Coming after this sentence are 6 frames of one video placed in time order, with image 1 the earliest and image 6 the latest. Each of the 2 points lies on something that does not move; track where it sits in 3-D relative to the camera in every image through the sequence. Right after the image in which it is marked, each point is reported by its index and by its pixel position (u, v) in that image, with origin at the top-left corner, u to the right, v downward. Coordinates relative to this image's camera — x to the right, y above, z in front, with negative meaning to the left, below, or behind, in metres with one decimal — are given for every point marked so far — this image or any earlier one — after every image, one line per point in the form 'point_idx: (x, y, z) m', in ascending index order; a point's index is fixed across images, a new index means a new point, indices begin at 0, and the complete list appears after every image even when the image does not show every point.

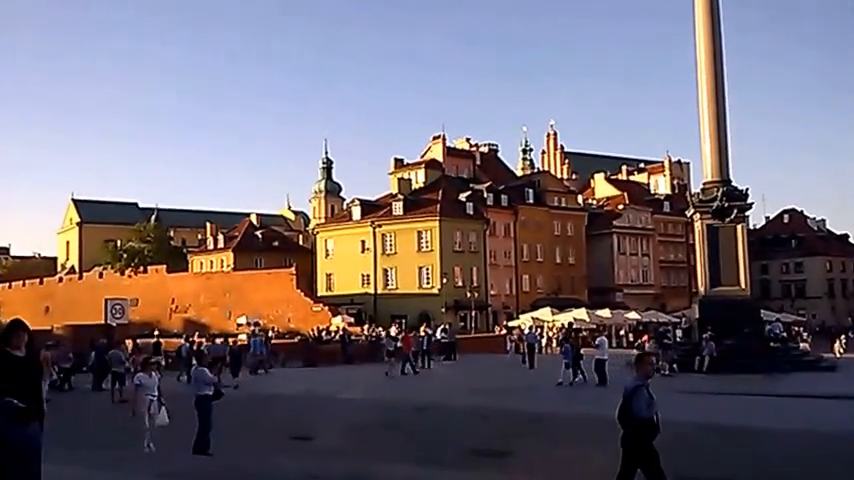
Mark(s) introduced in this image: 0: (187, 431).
0: (-4.1, -3.3, +18.9) m
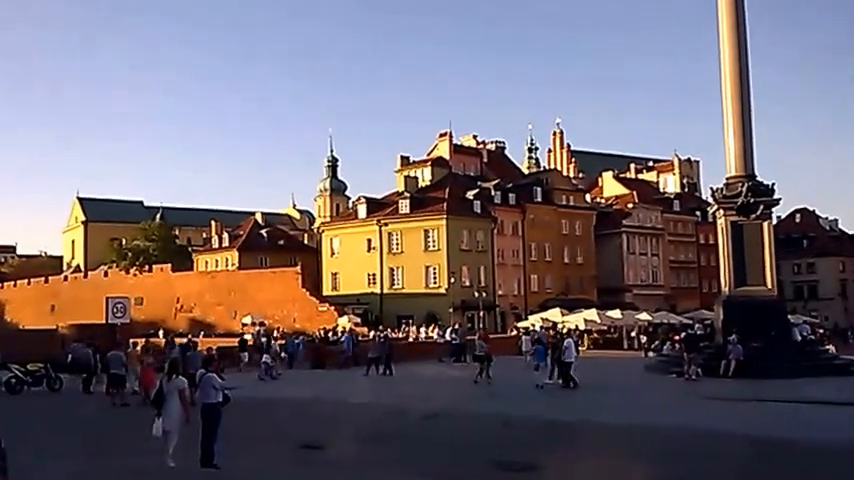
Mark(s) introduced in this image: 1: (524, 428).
0: (-3.8, -3.3, +17.9) m
1: (+1.7, -3.3, +19.2) m
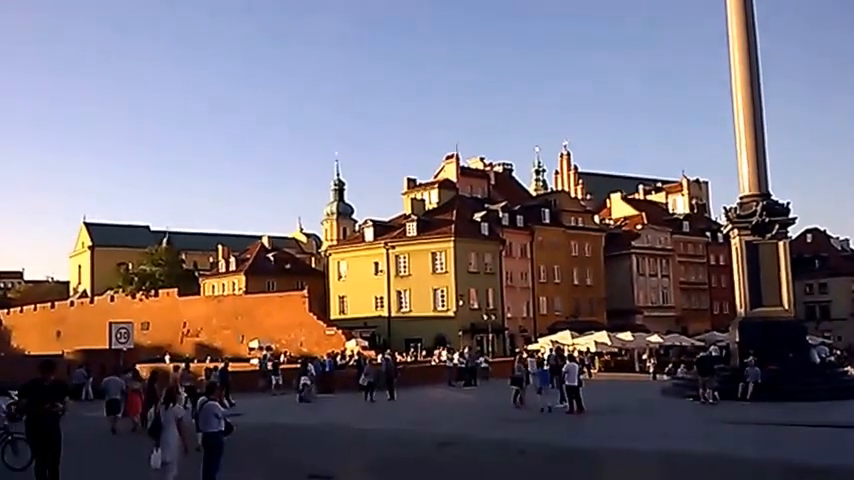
0: (-3.6, -3.6, +17.3) m
1: (+1.9, -3.6, +18.6) m
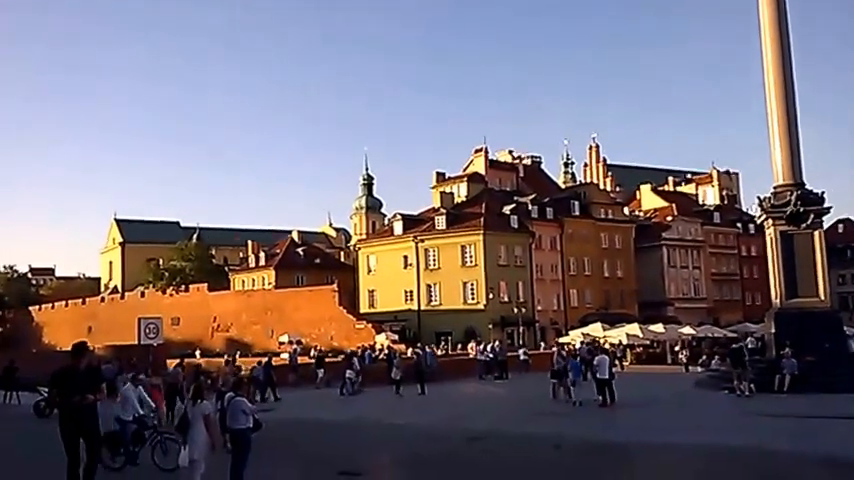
0: (-3.1, -3.5, +17.2) m
1: (+2.4, -3.5, +18.4) m
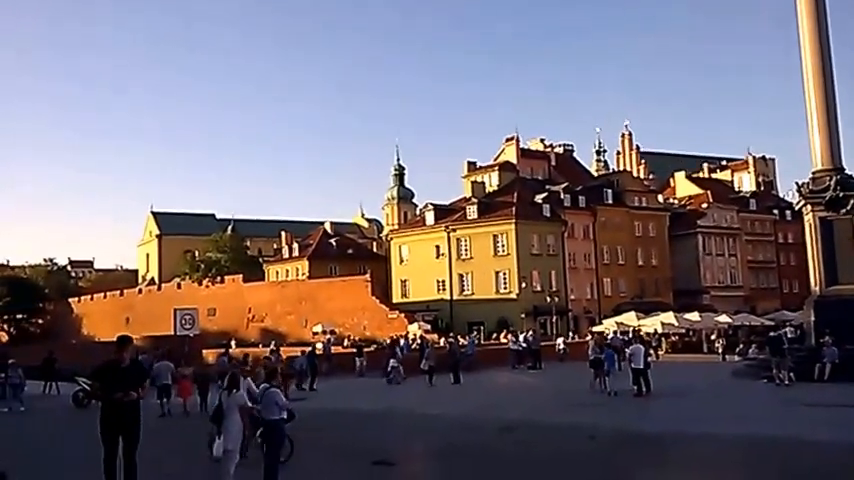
0: (-2.6, -3.4, +17.0) m
1: (+3.0, -3.3, +18.0) m
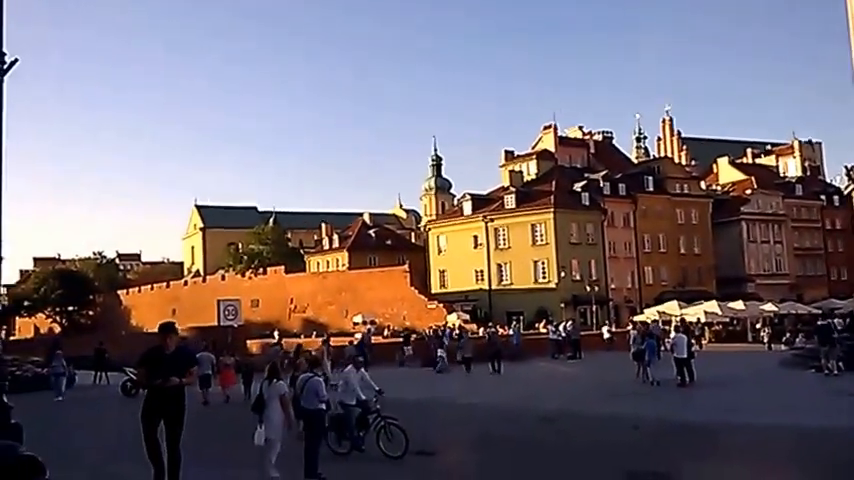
0: (-2.3, -3.1, +16.1) m
1: (+3.4, -3.0, +16.9) m
